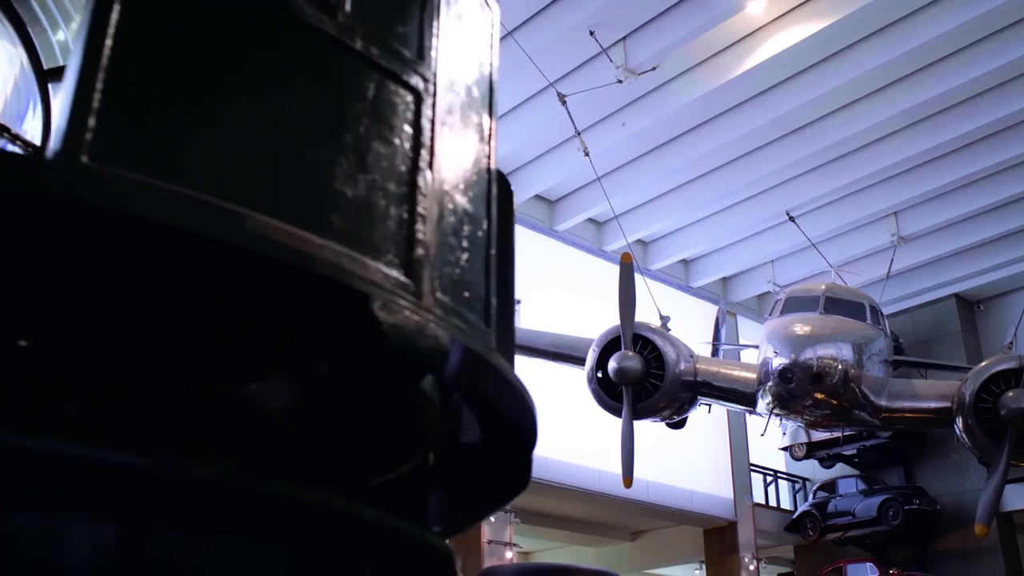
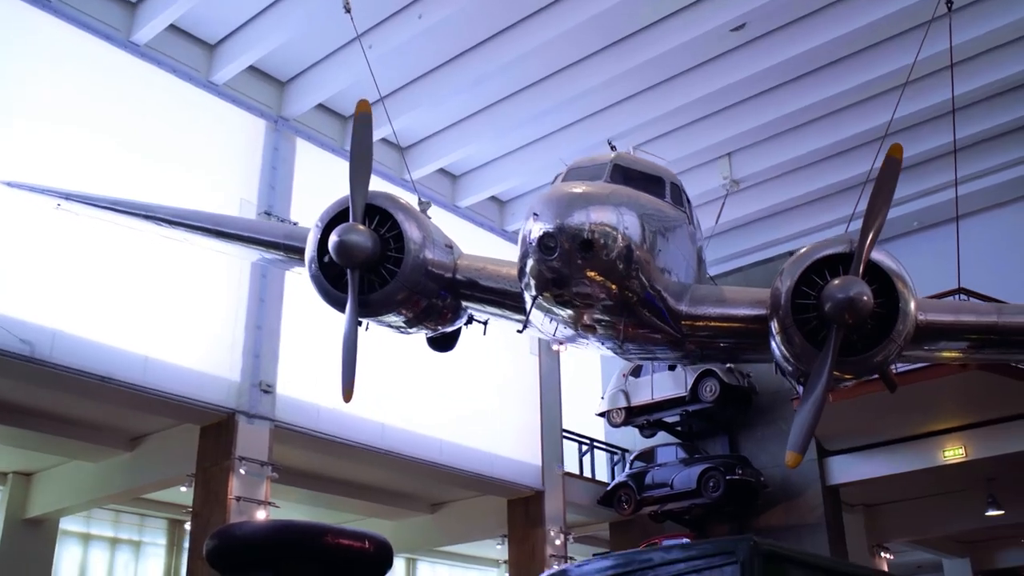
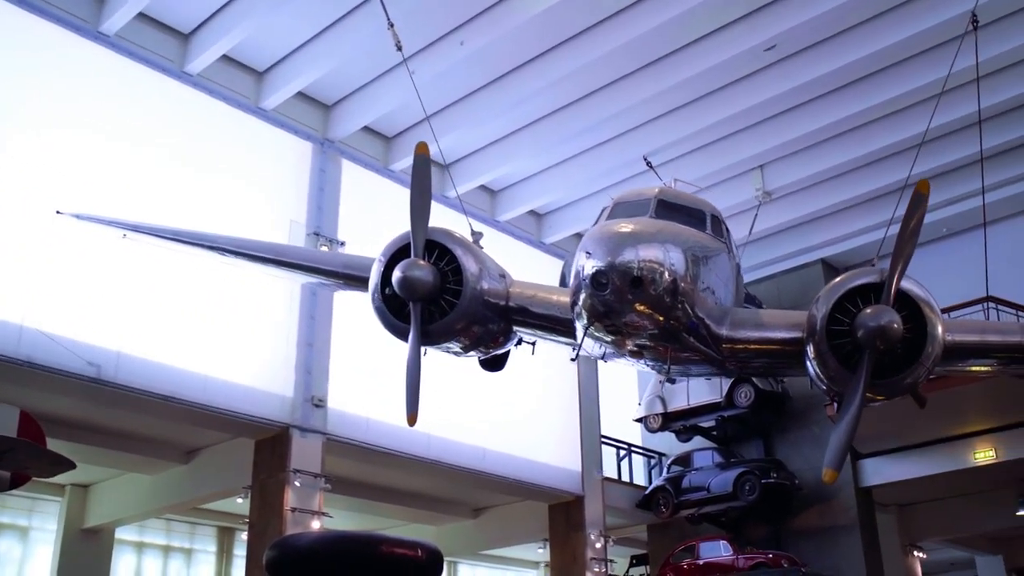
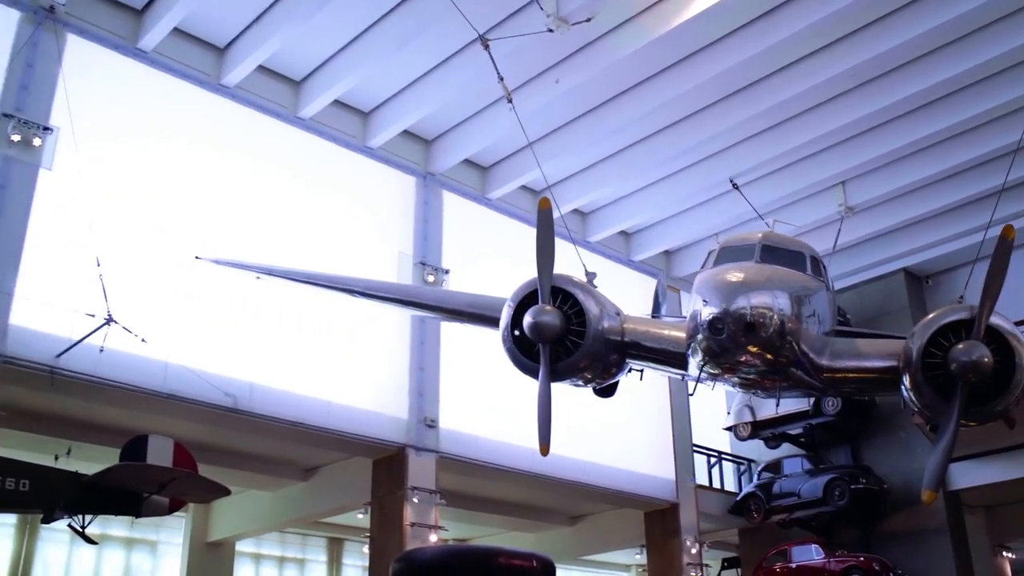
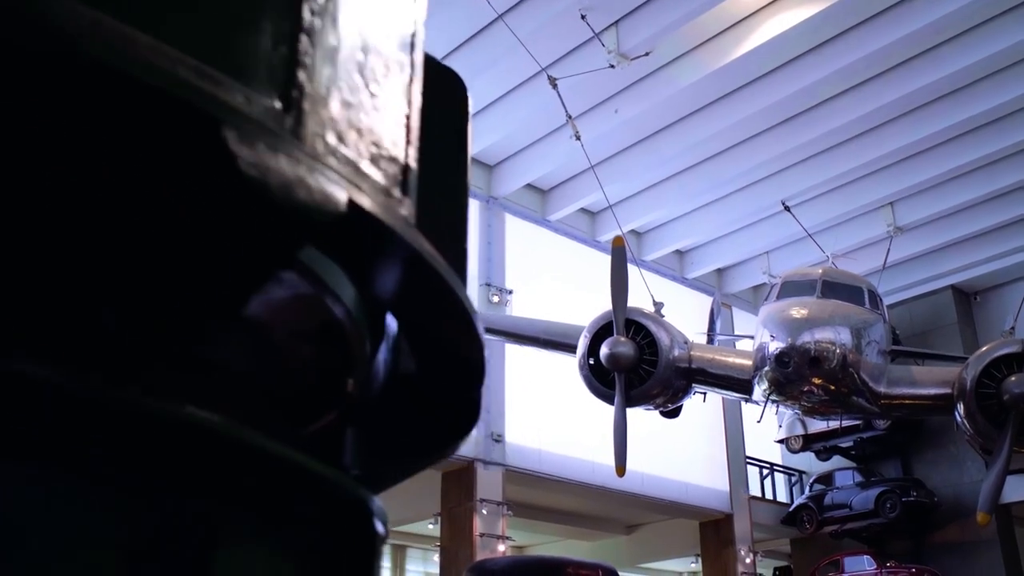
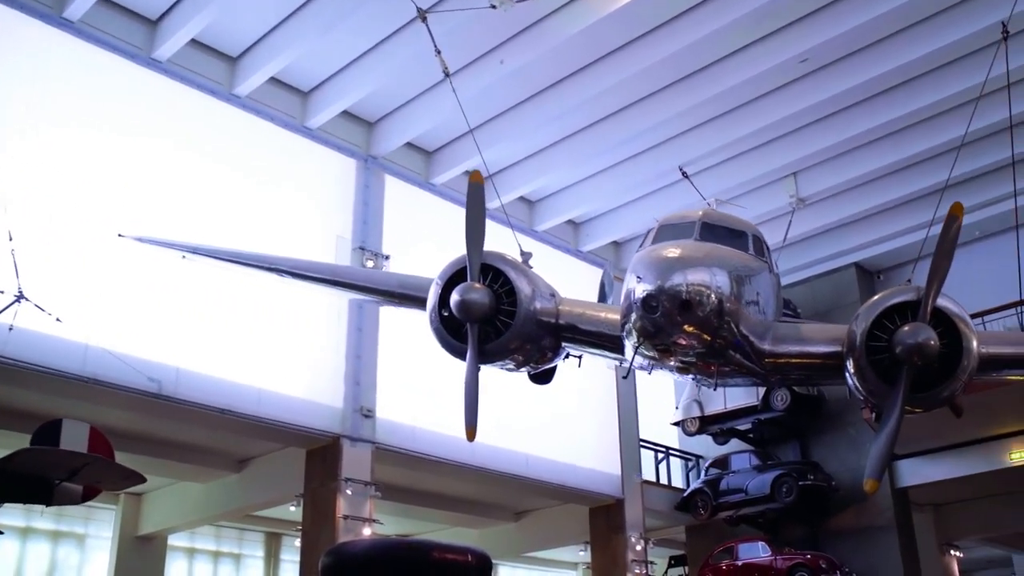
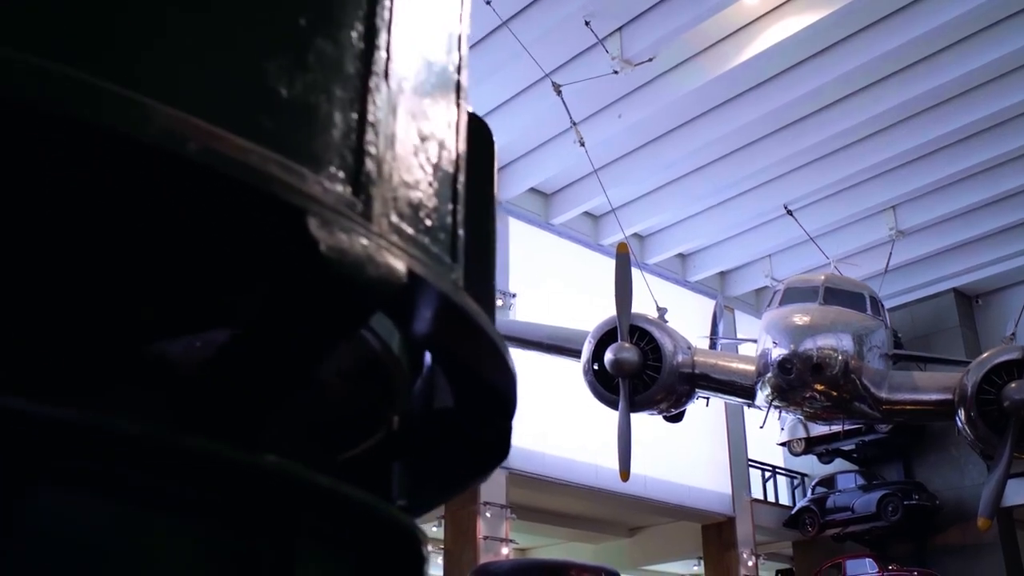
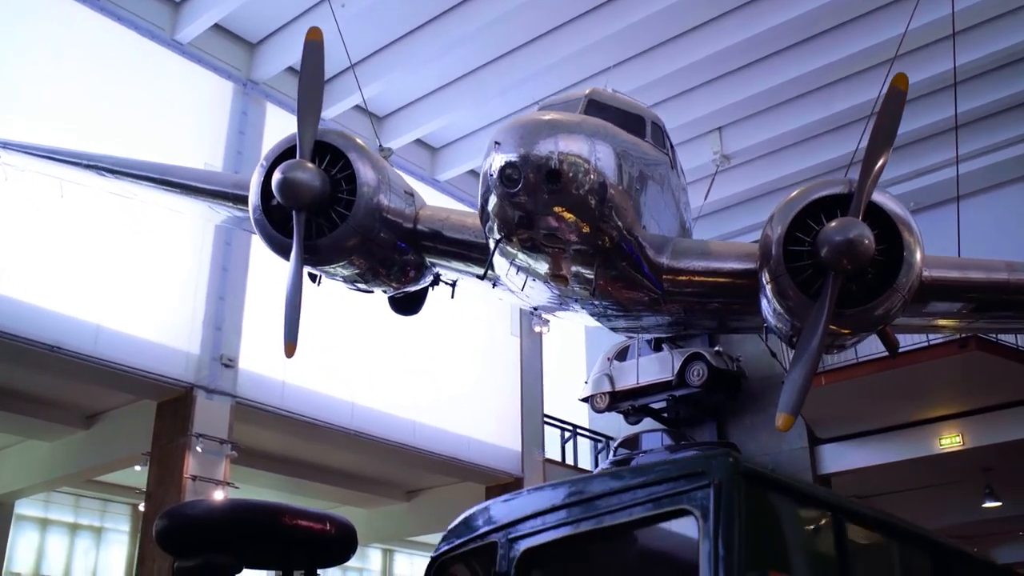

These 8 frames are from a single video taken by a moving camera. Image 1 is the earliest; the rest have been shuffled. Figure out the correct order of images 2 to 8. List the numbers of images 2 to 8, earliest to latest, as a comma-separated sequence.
7, 5, 4, 6, 3, 2, 8
